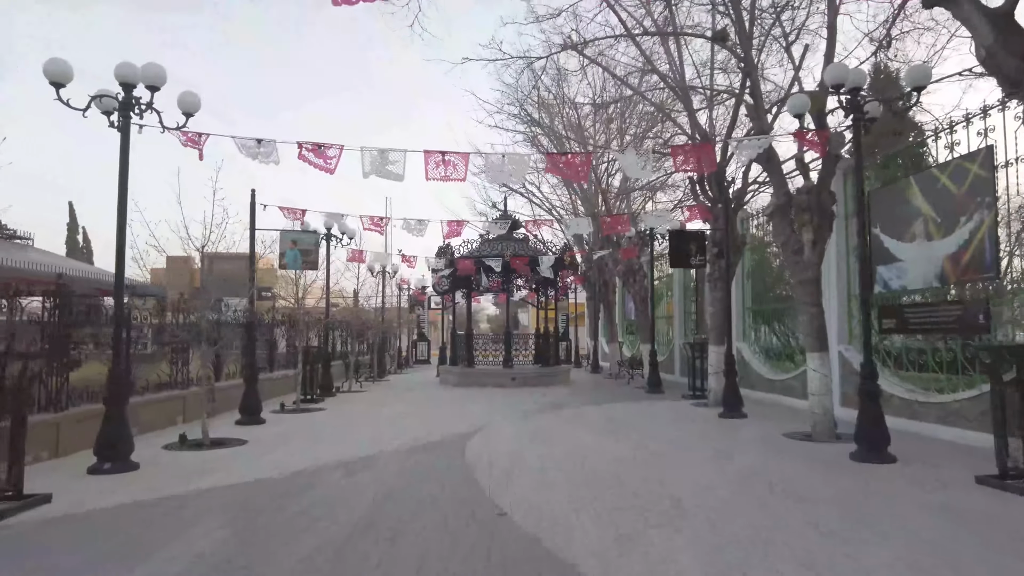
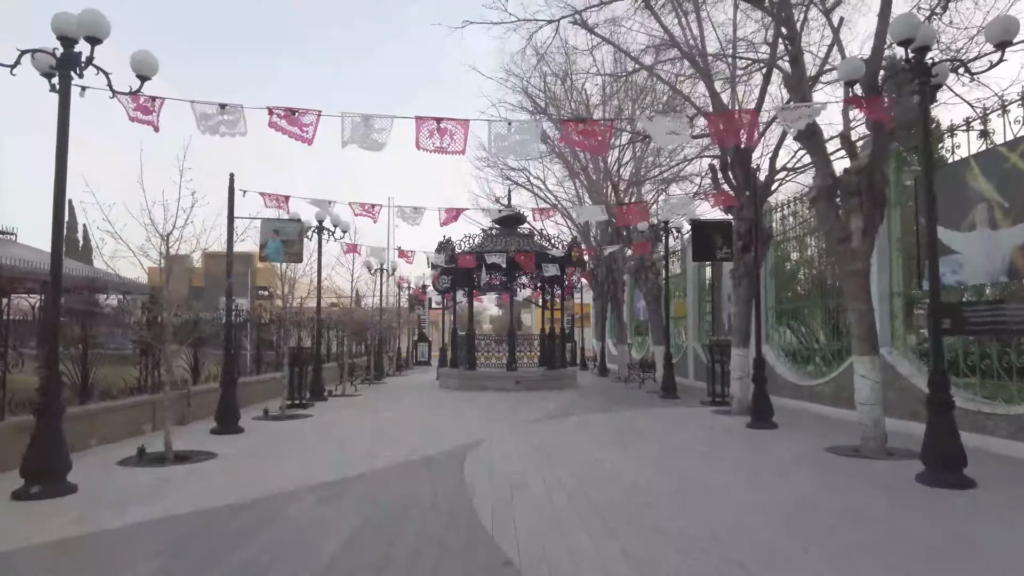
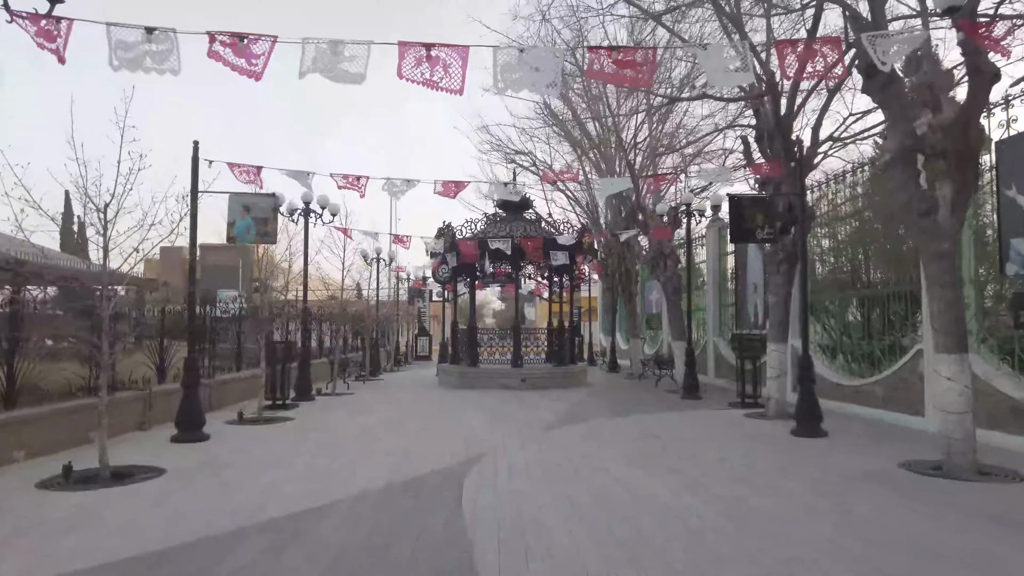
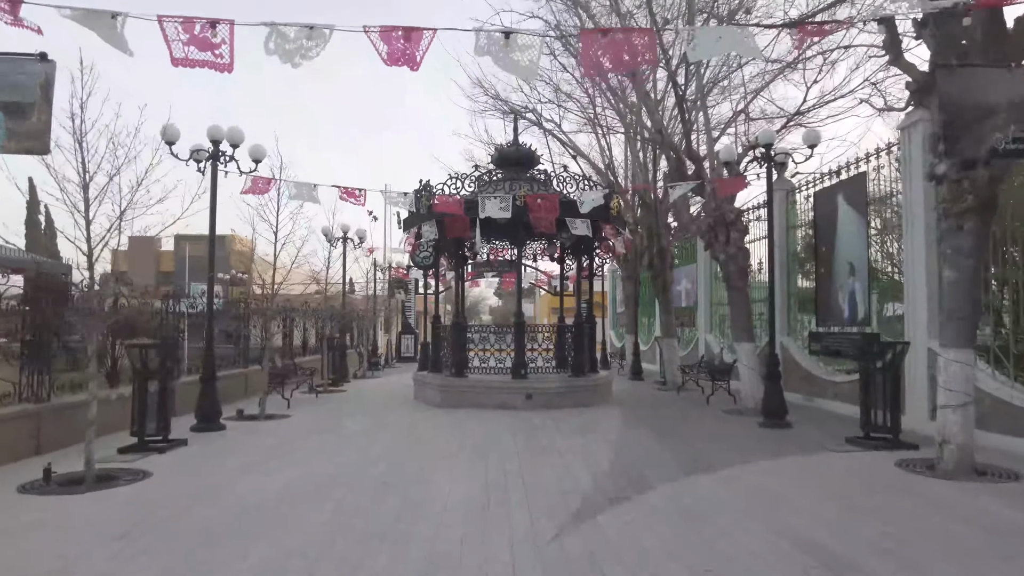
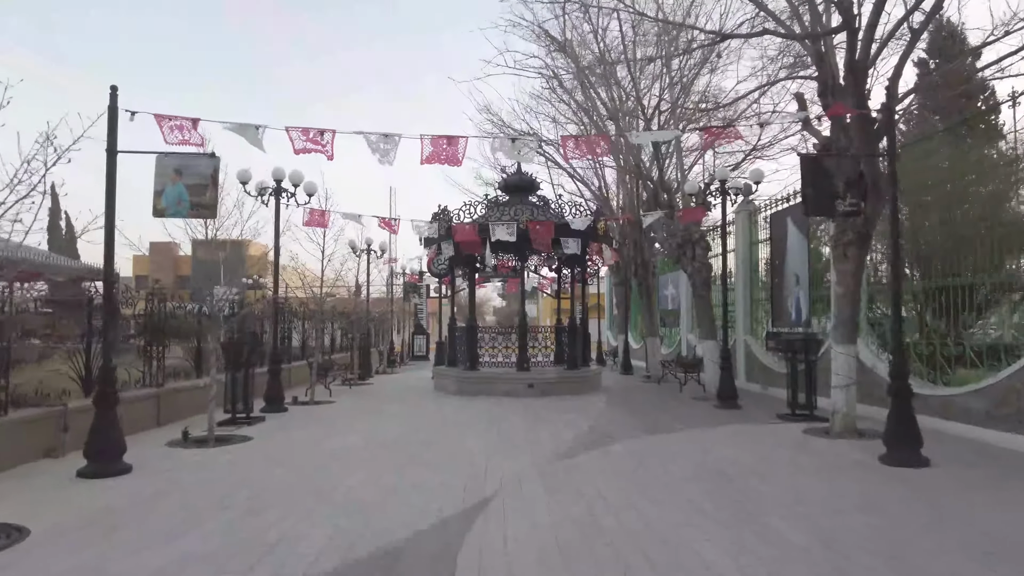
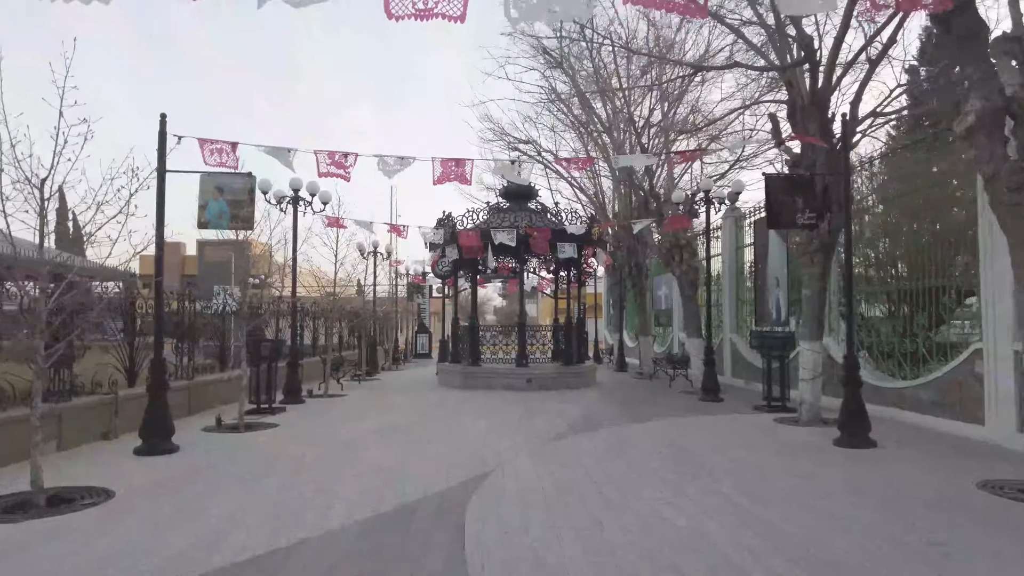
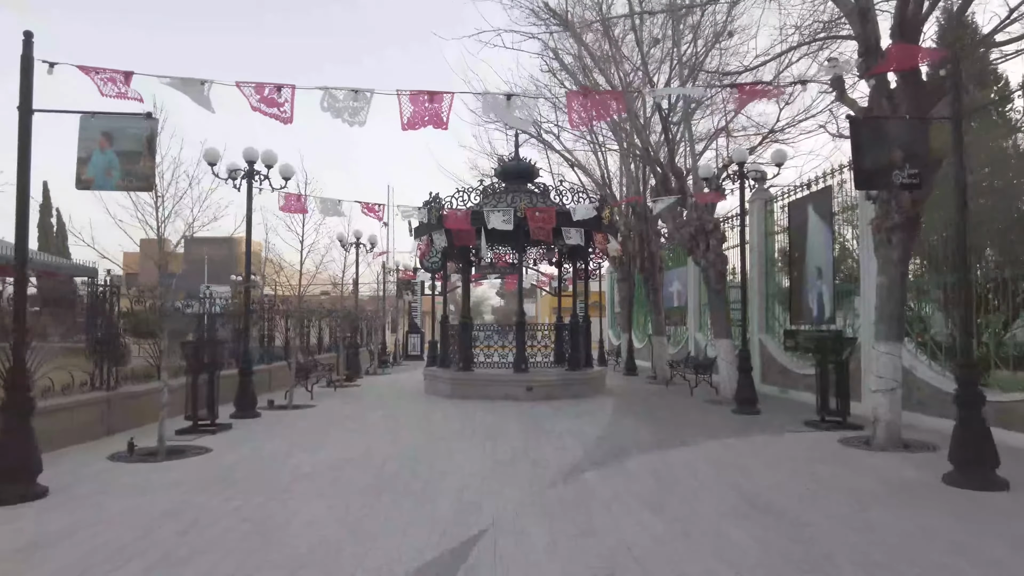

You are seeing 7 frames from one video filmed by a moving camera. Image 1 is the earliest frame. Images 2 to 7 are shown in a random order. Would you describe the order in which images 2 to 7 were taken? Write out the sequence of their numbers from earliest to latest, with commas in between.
2, 3, 6, 5, 7, 4
